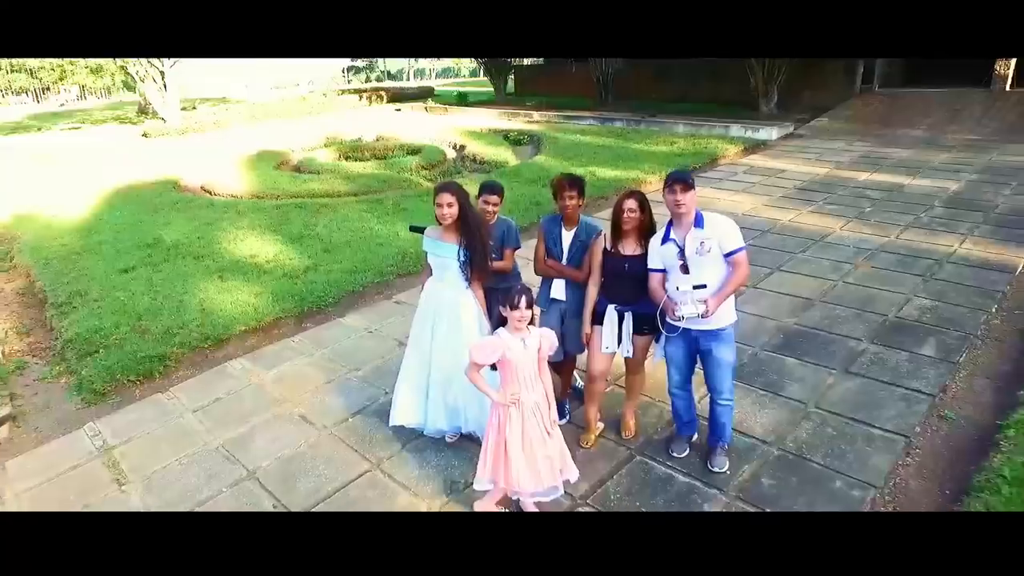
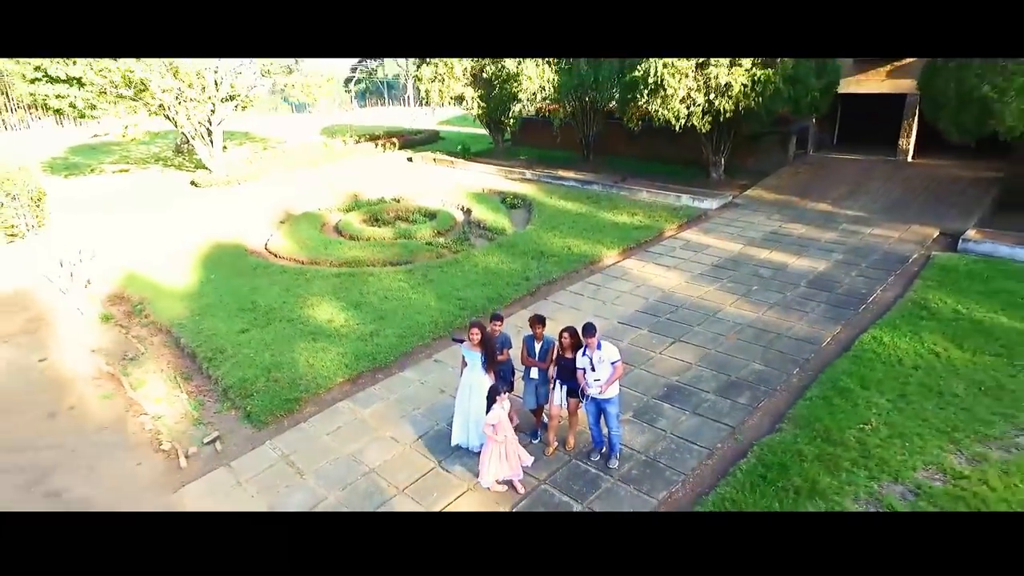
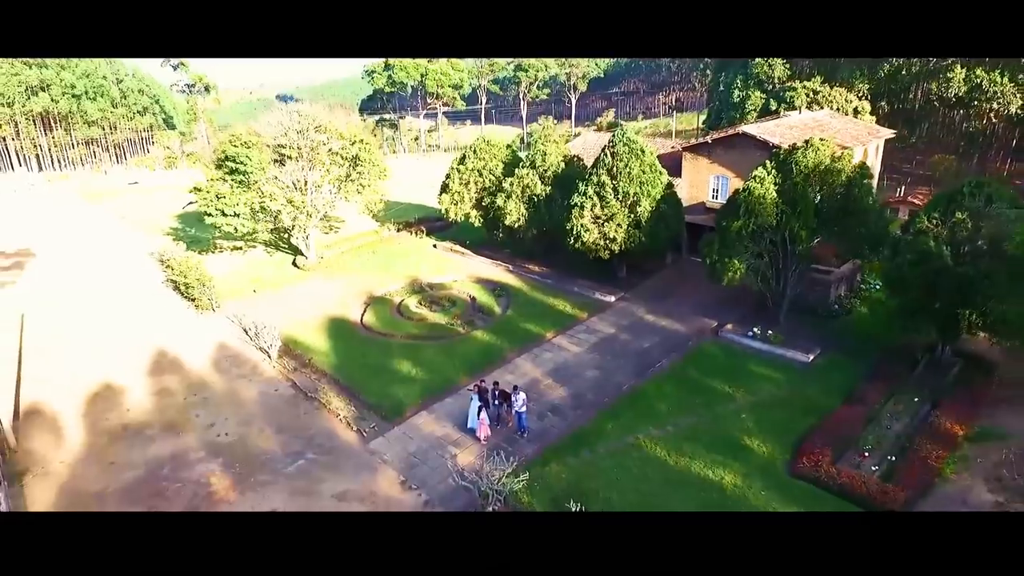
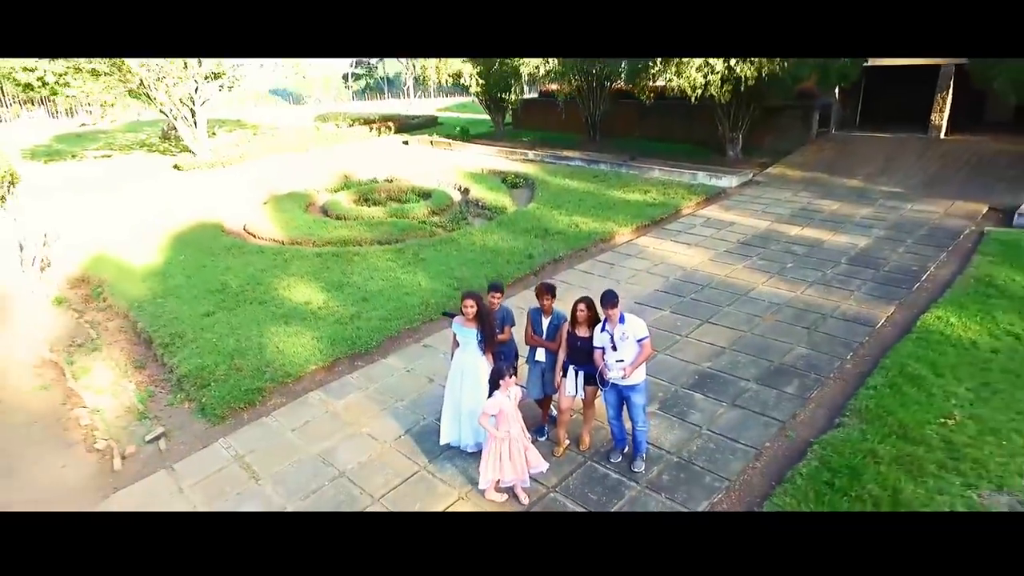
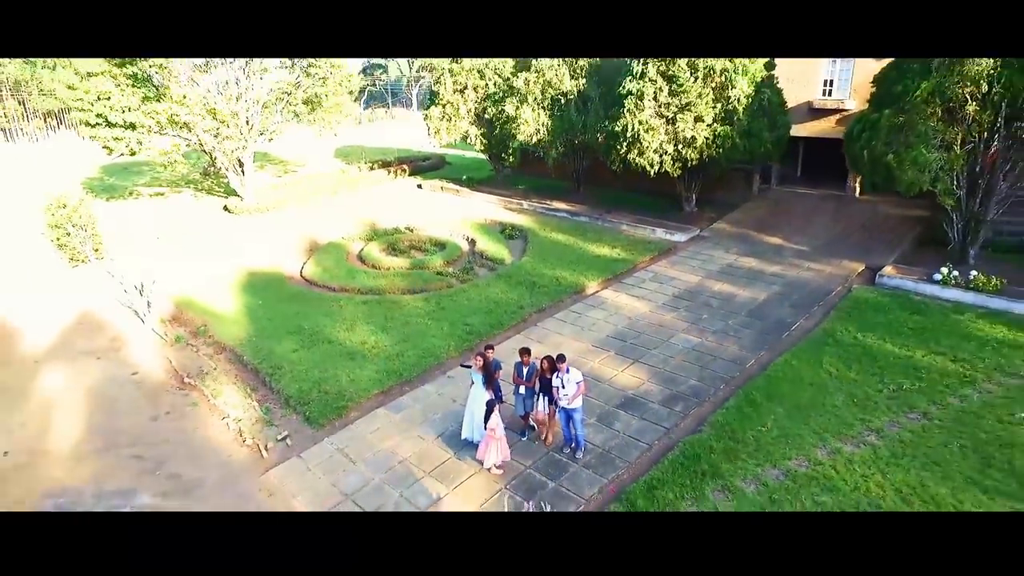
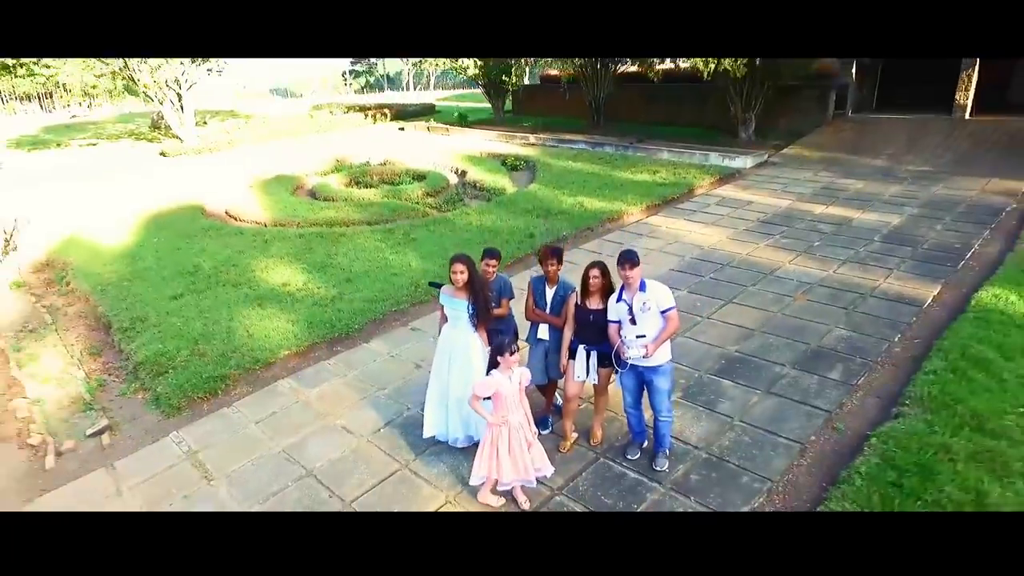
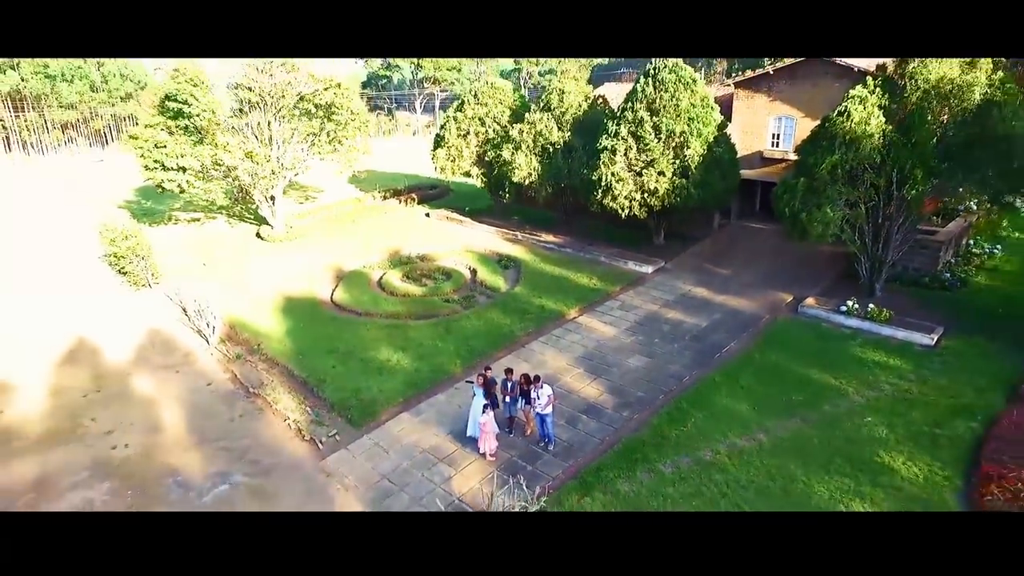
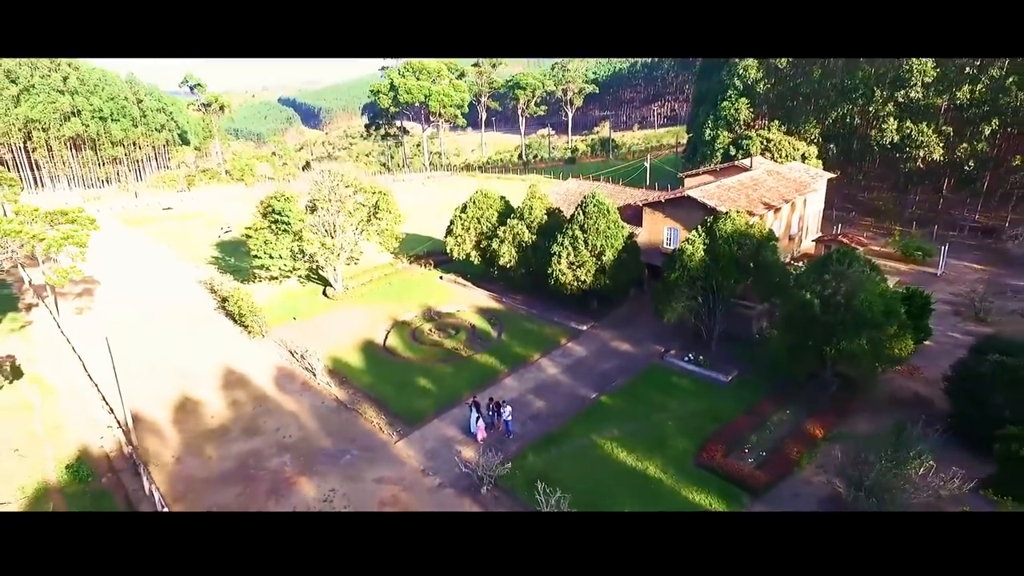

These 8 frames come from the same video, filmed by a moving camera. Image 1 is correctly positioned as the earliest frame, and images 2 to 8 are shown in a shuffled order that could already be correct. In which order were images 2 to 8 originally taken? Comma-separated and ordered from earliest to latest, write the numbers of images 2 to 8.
6, 4, 2, 5, 7, 3, 8
